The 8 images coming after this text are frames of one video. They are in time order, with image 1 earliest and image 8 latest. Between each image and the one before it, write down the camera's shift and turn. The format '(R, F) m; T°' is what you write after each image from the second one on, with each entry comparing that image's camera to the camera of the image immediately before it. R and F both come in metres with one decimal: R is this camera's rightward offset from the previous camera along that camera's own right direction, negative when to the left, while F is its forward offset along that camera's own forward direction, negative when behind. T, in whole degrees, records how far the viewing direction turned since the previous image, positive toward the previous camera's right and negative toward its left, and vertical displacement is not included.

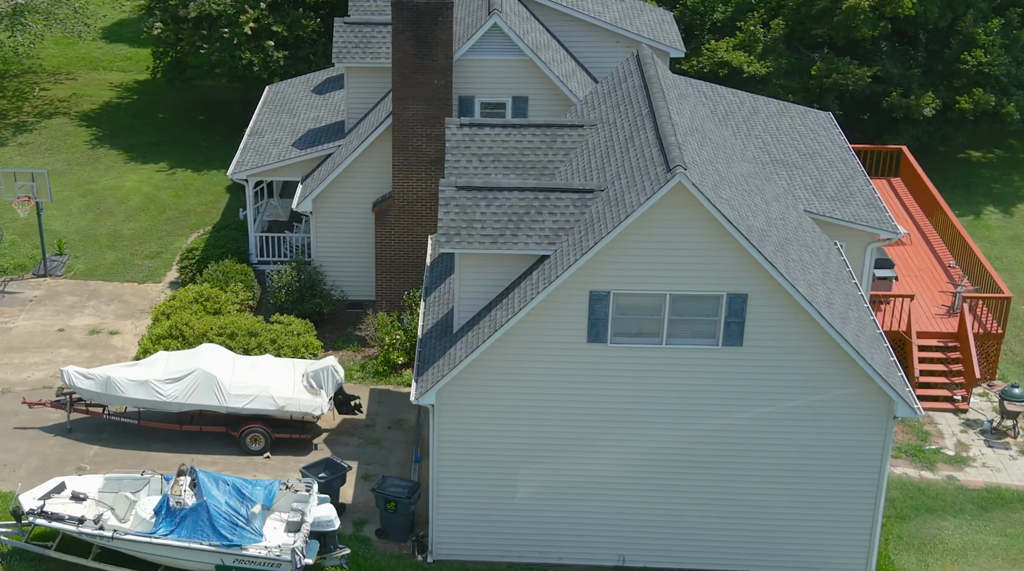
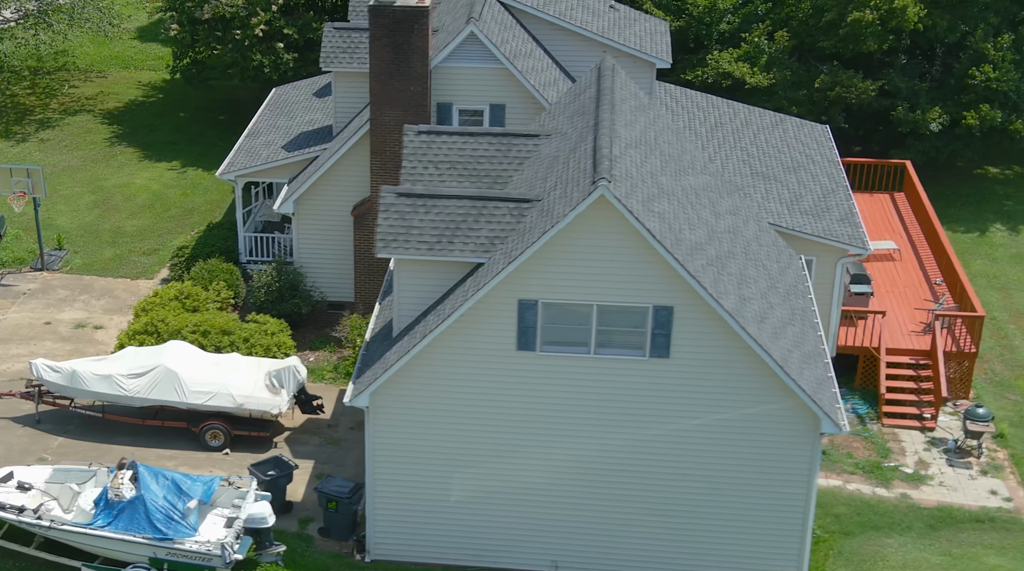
(+2.0, -0.2) m; -3°
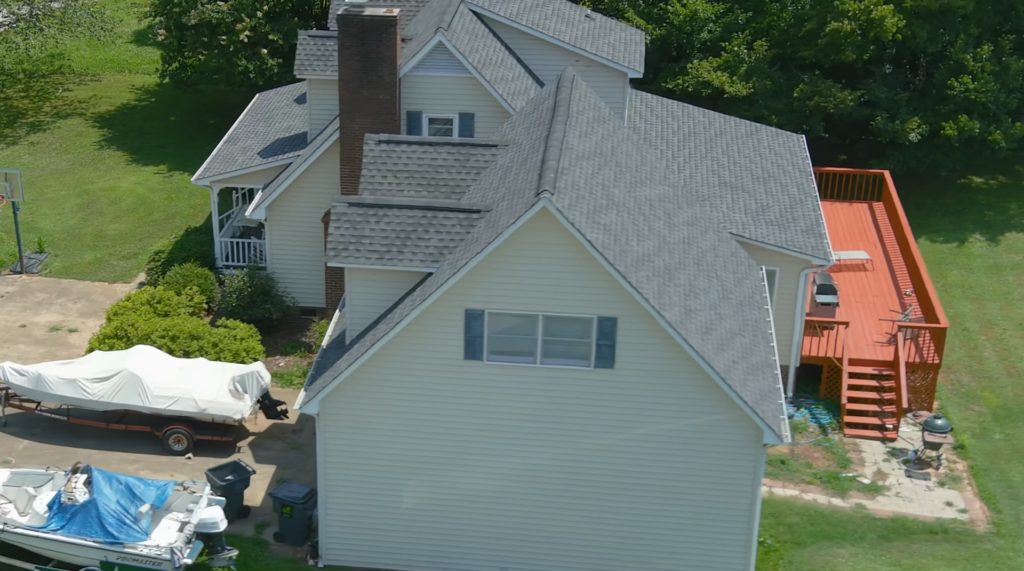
(+1.0, -0.2) m; -1°
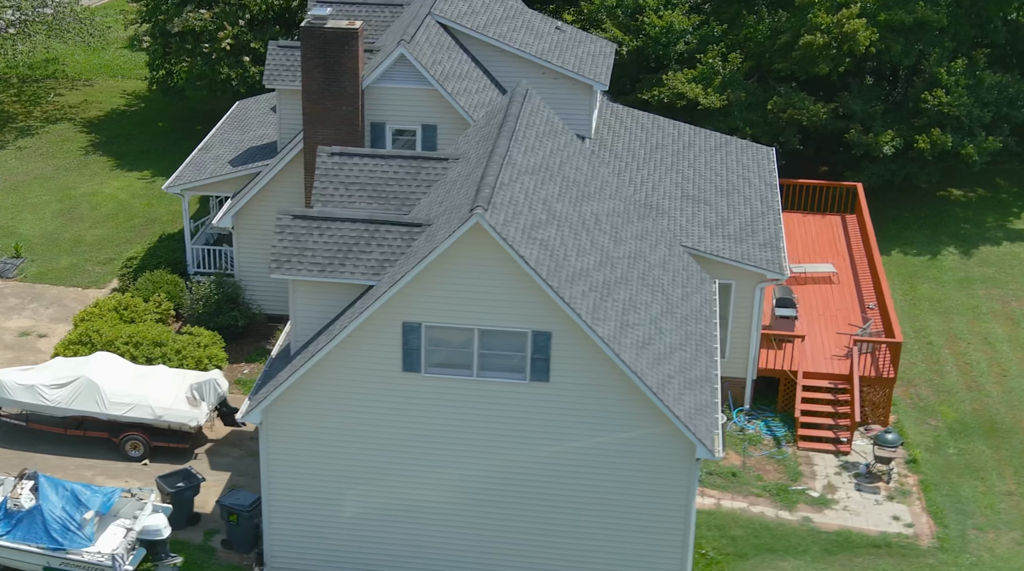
(+1.2, -0.3) m; -1°
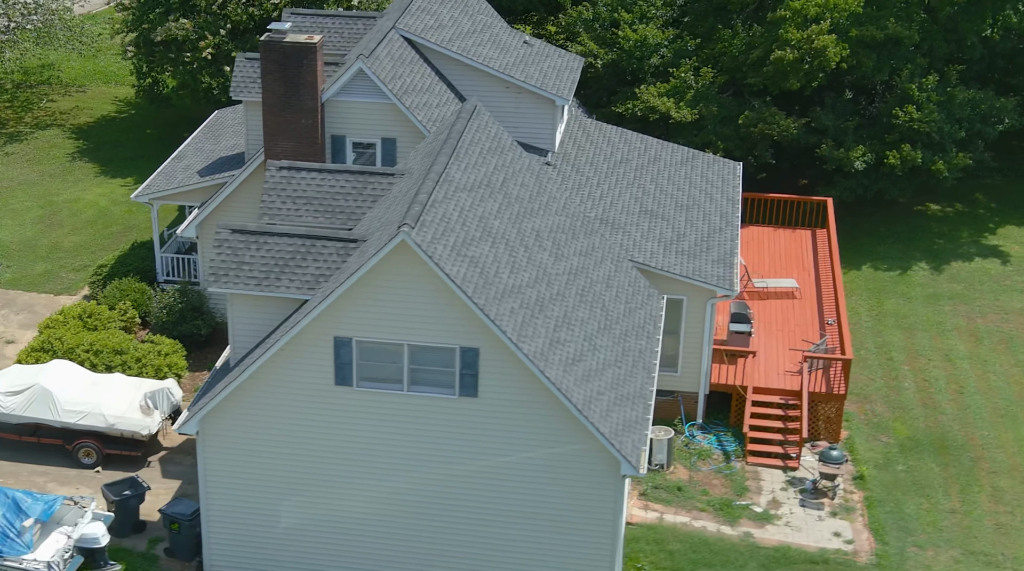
(+1.4, -0.3) m; -1°
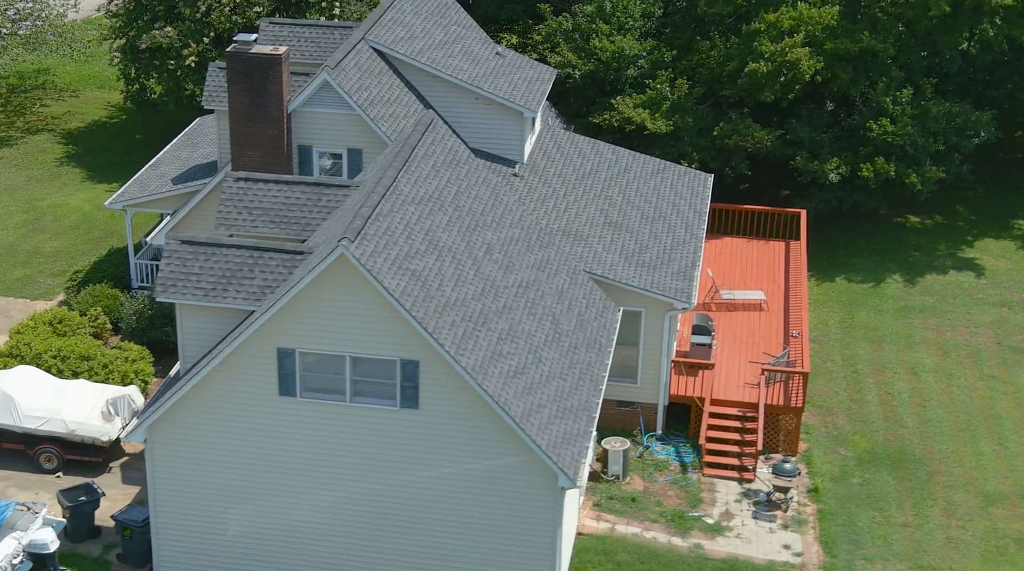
(+1.1, -0.3) m; -1°
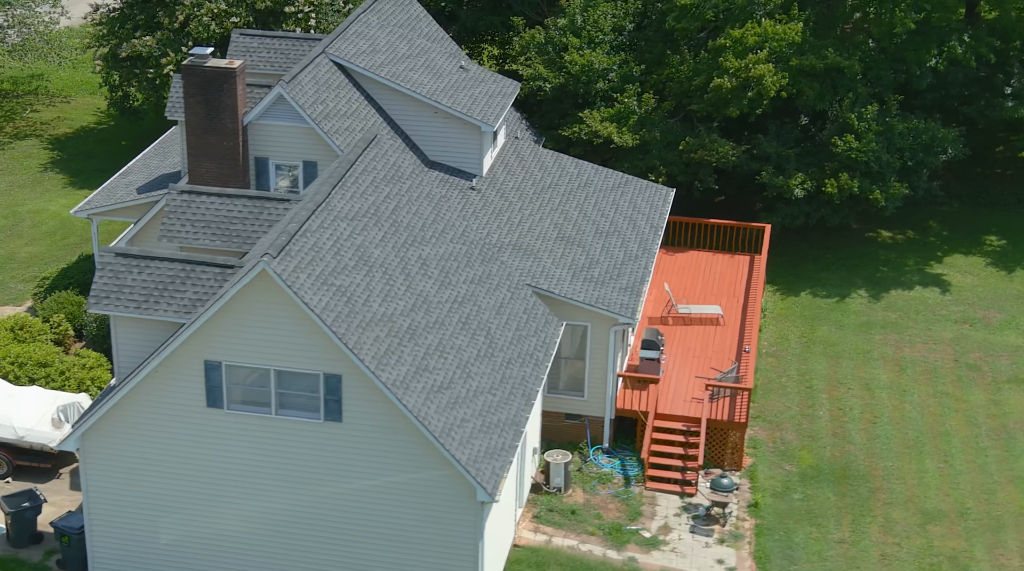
(+1.5, -0.4) m; -1°
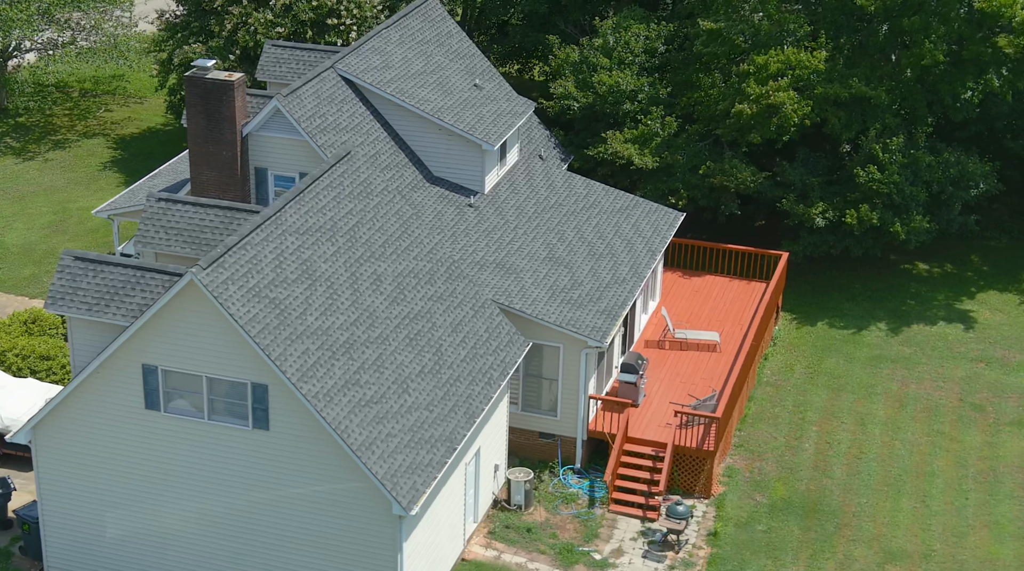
(+3.2, -0.3) m; -5°
